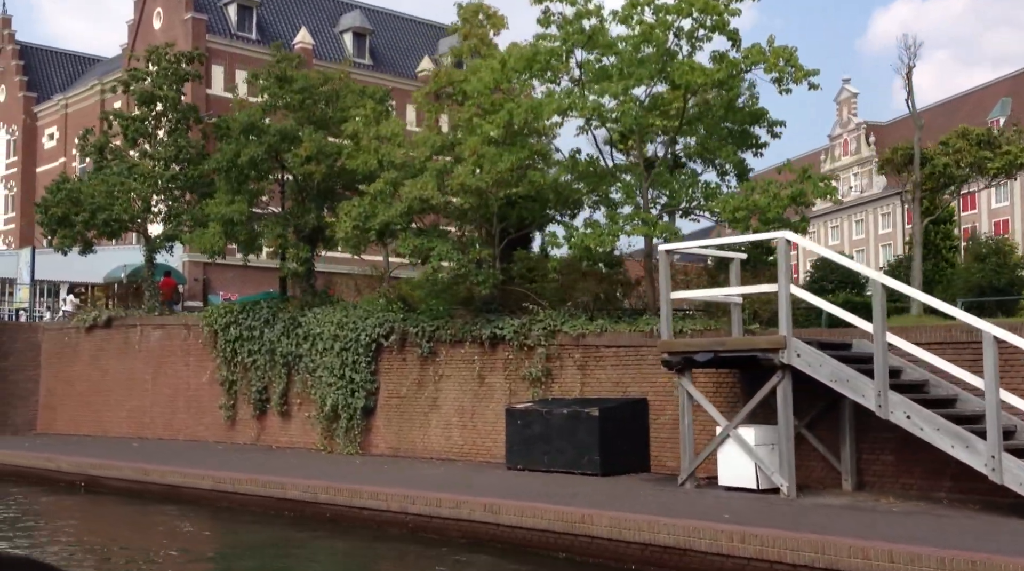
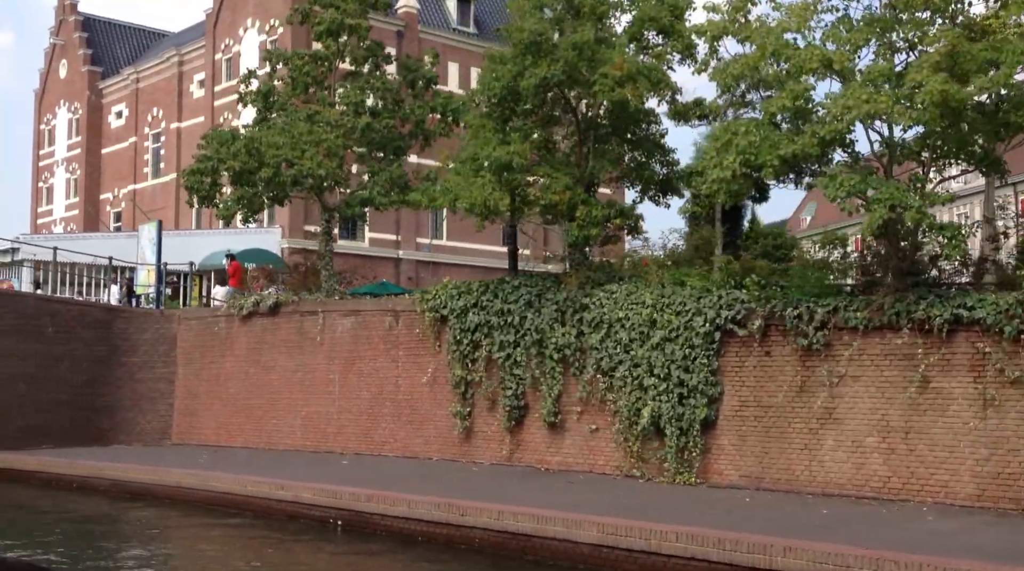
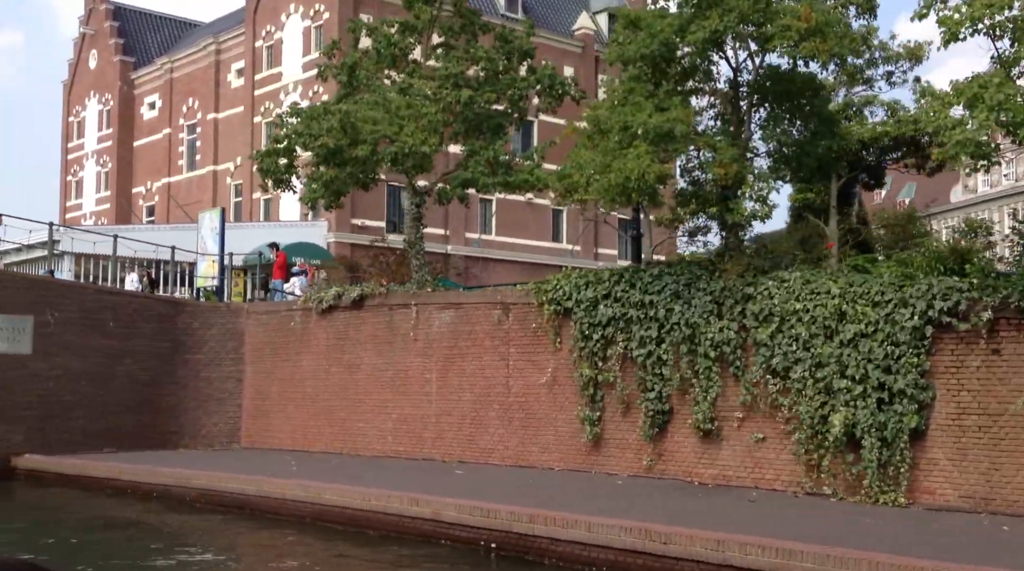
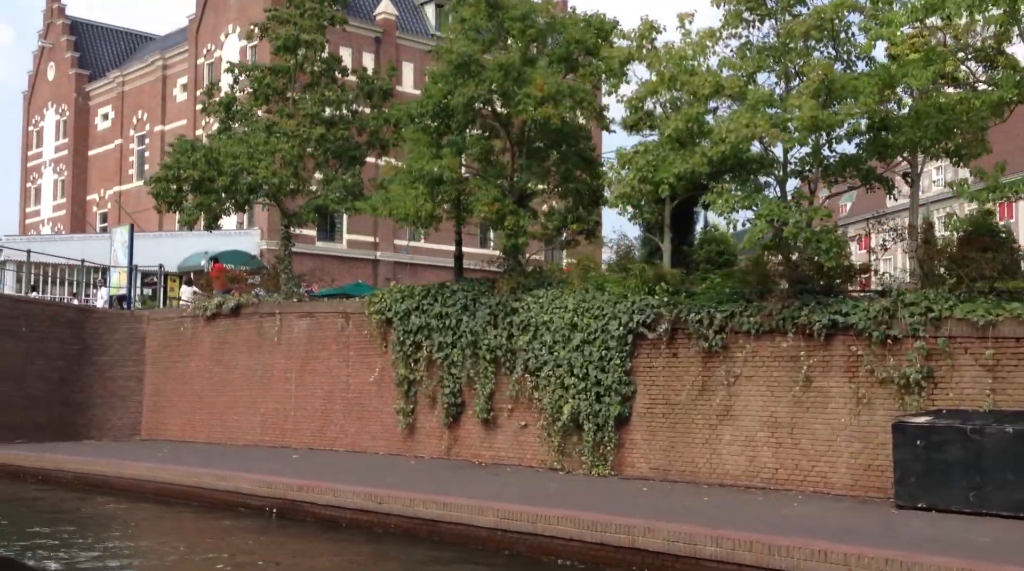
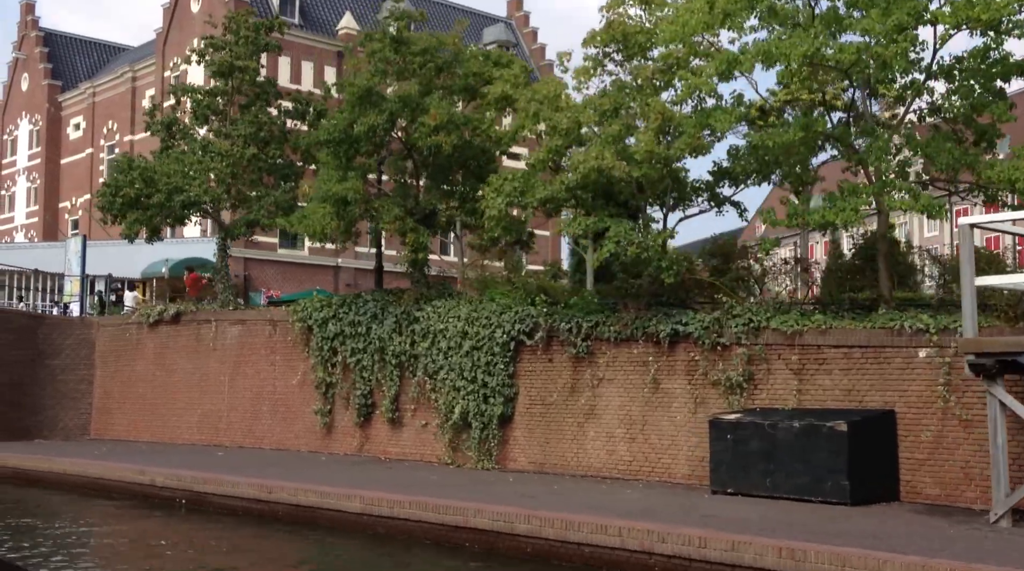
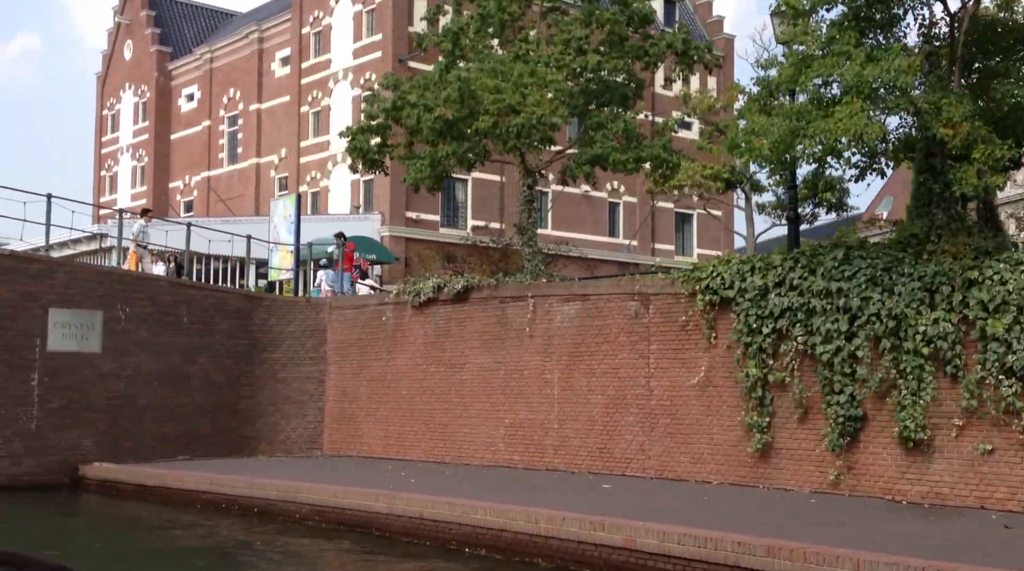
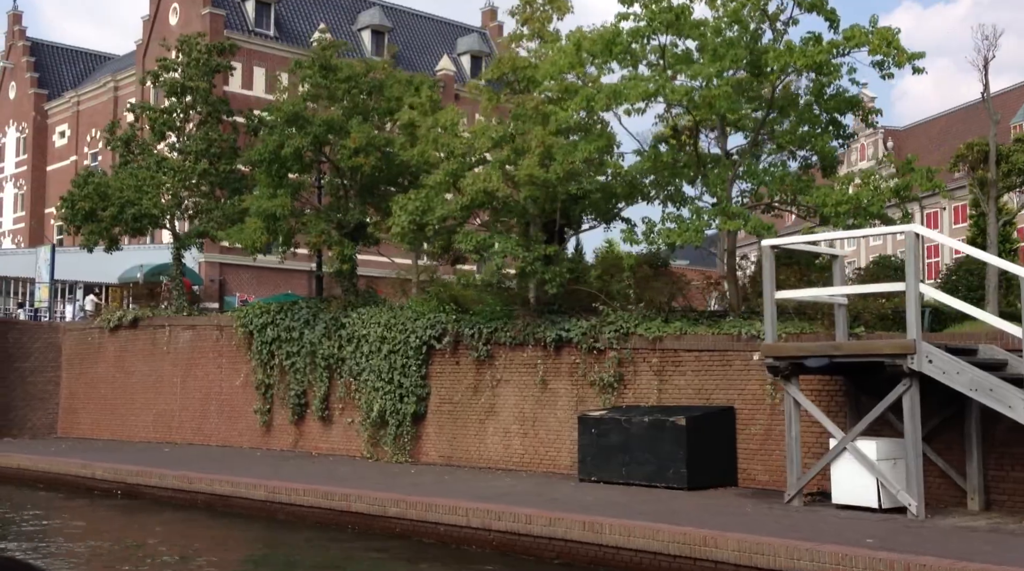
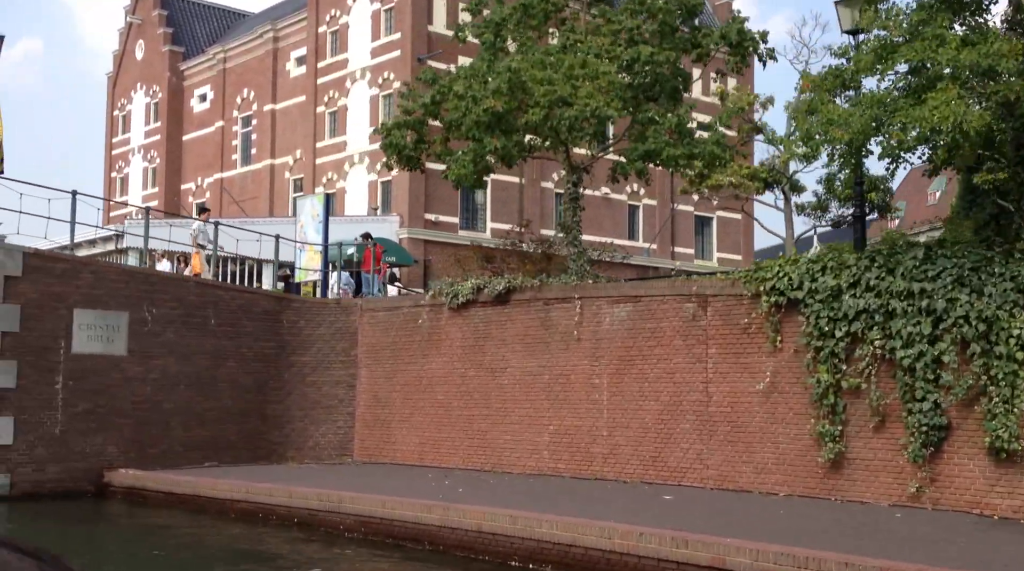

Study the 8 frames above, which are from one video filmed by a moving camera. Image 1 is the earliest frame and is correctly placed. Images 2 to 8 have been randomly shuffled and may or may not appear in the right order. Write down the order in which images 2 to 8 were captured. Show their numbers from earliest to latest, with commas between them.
7, 5, 4, 2, 3, 6, 8
